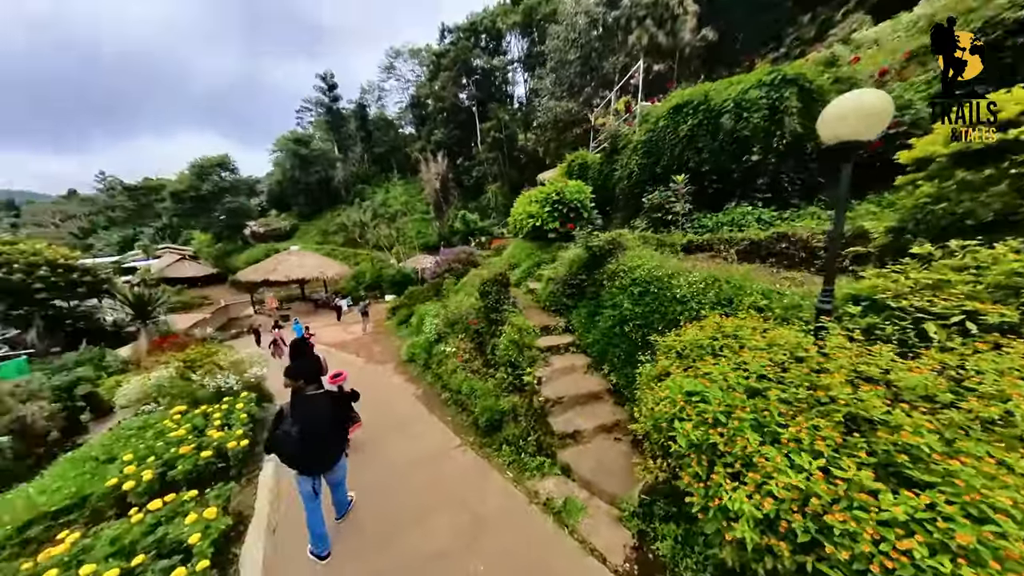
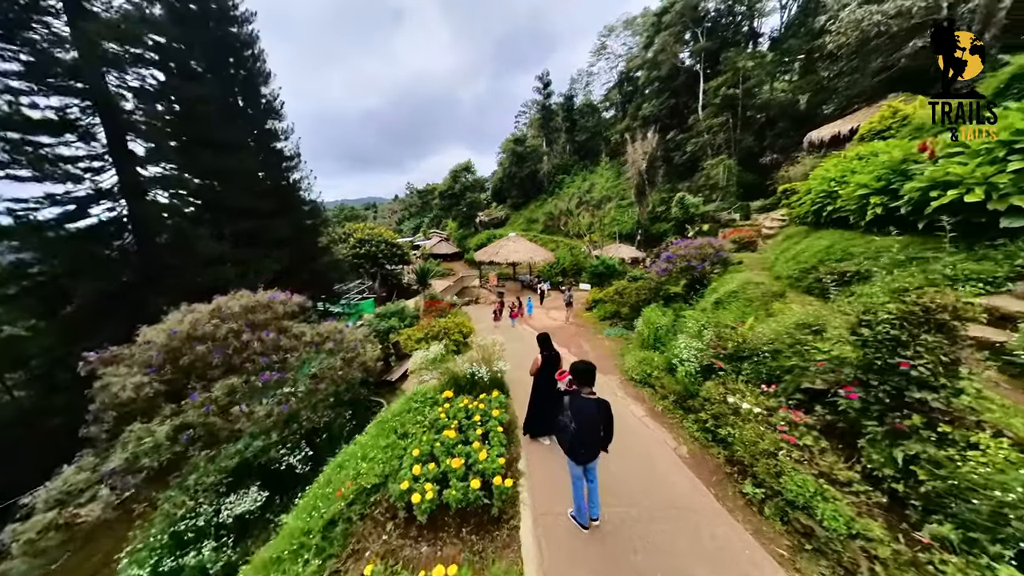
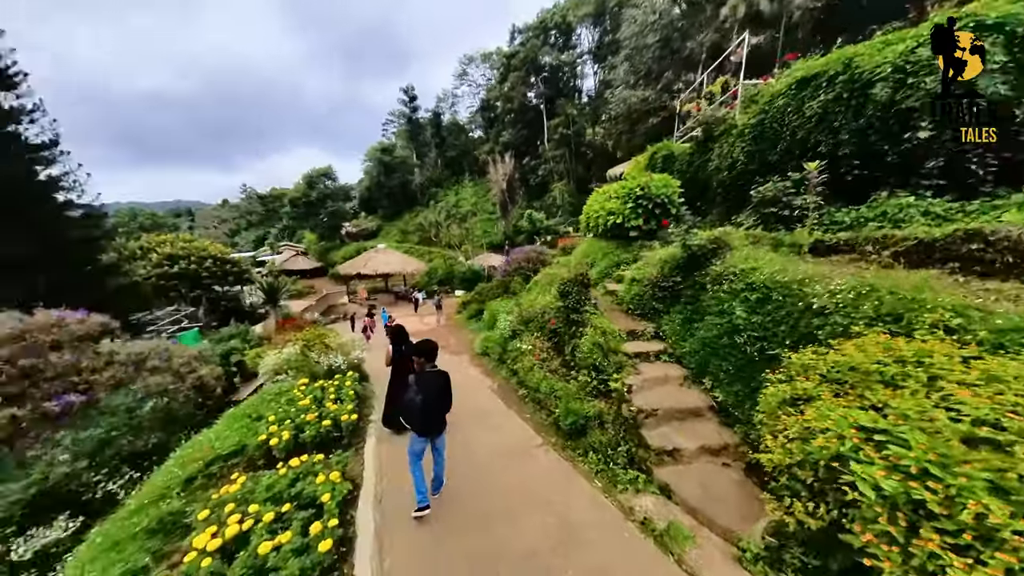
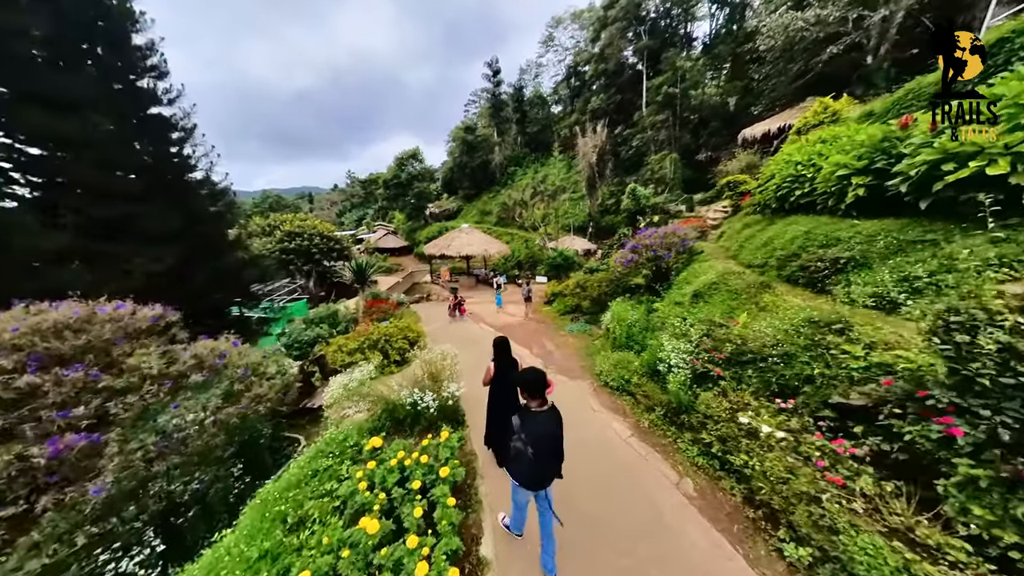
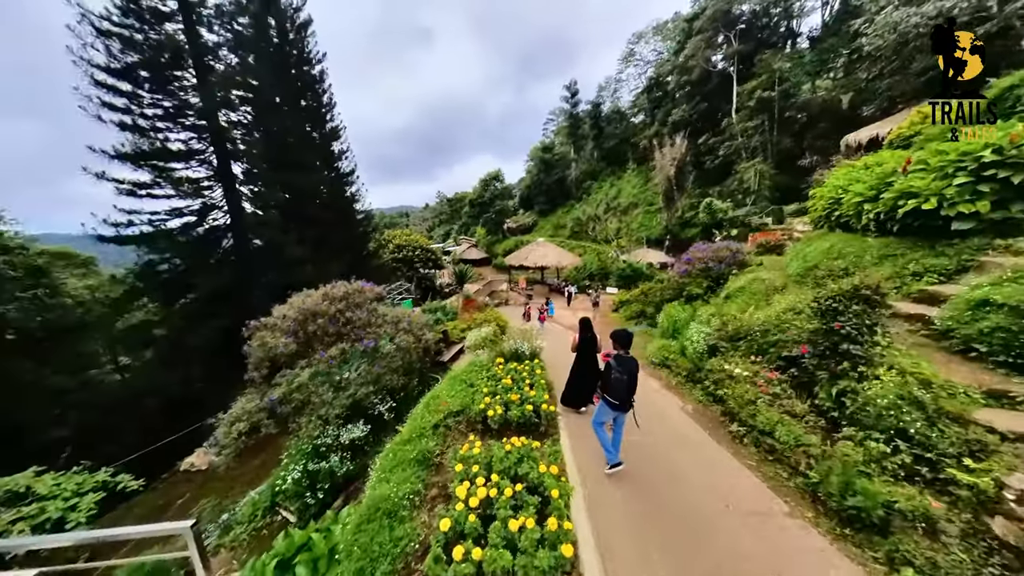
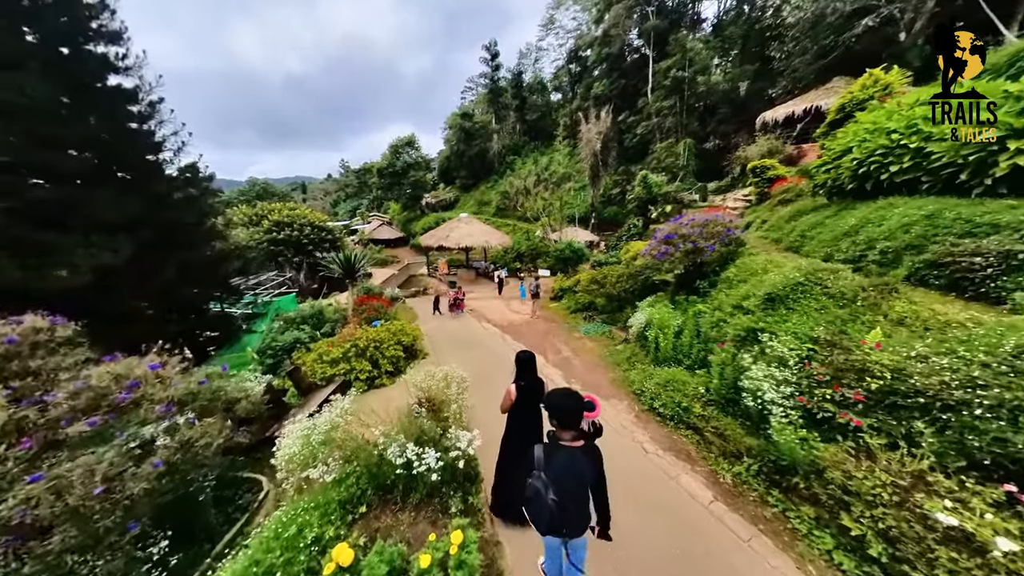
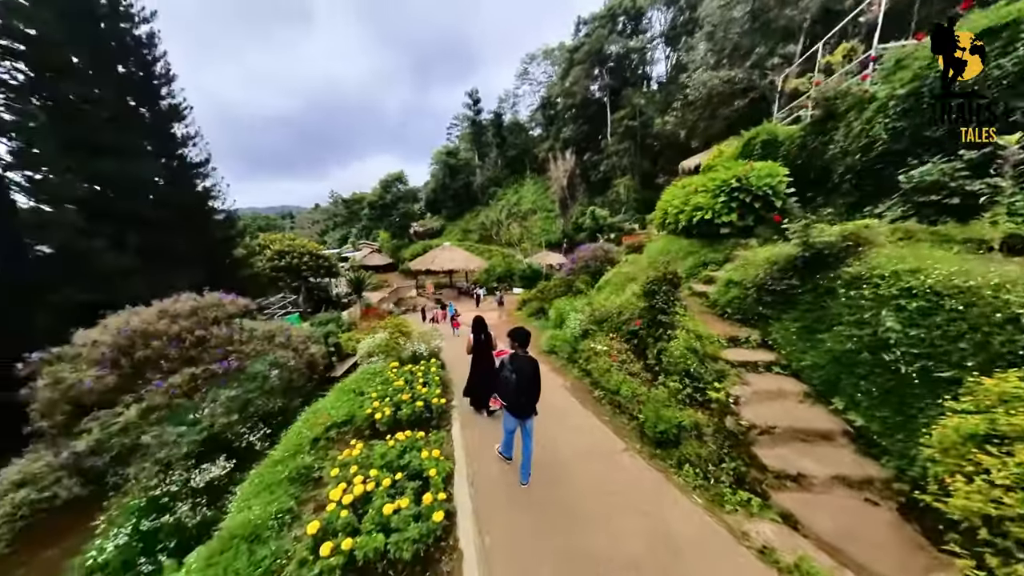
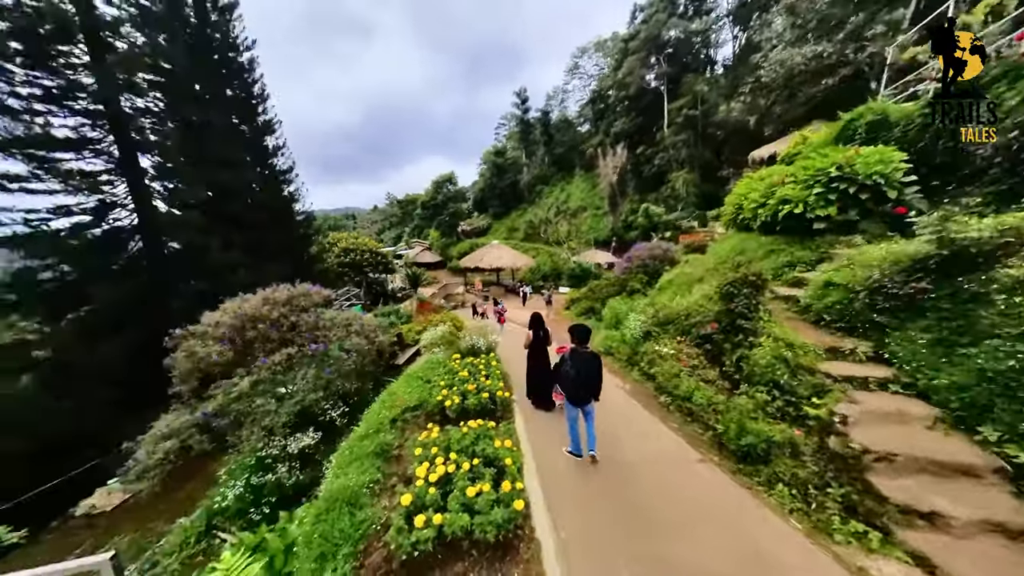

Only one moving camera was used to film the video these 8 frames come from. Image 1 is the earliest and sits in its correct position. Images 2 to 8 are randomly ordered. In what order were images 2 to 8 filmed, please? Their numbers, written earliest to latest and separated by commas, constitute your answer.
3, 7, 8, 5, 2, 4, 6
